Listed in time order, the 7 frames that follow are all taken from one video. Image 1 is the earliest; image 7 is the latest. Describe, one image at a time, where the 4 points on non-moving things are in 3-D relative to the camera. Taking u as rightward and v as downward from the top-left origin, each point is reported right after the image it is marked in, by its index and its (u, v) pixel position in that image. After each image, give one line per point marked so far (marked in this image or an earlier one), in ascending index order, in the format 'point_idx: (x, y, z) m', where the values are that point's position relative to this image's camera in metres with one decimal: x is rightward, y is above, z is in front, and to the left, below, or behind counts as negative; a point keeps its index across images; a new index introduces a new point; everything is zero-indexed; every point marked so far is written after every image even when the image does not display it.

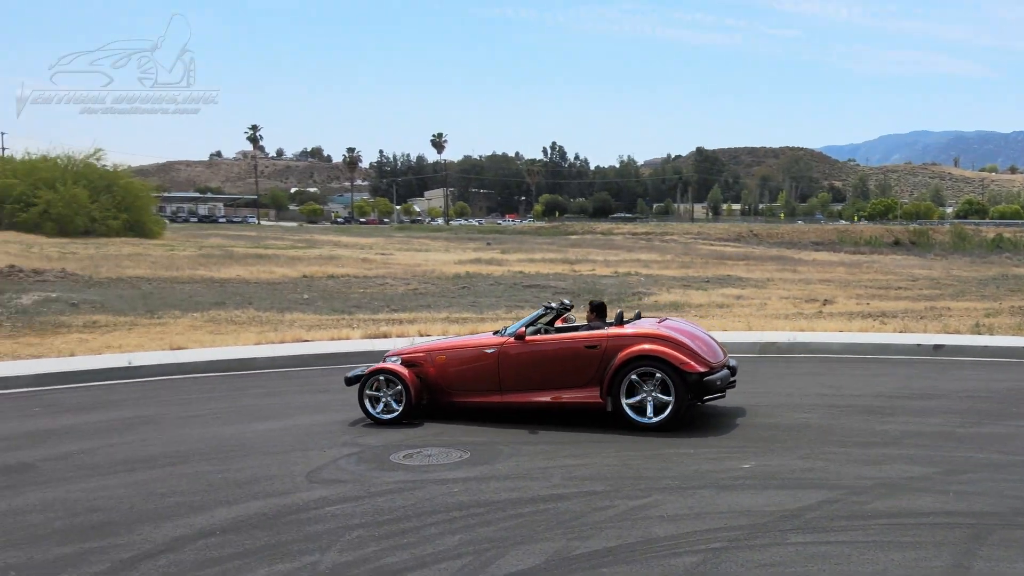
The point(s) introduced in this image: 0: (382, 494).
0: (-0.8, -1.3, +6.9) m
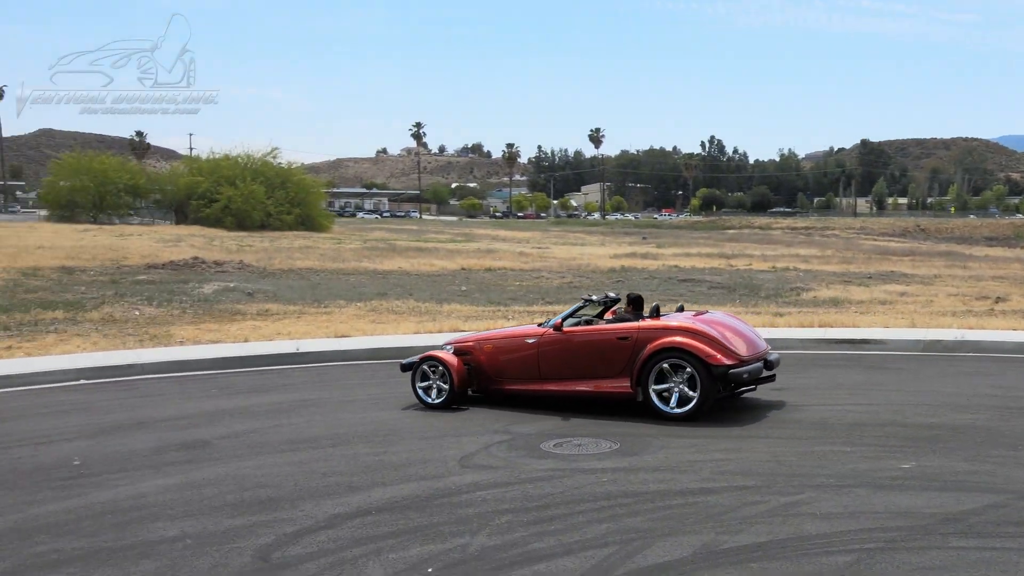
0: (+0.1, -1.3, +7.1) m
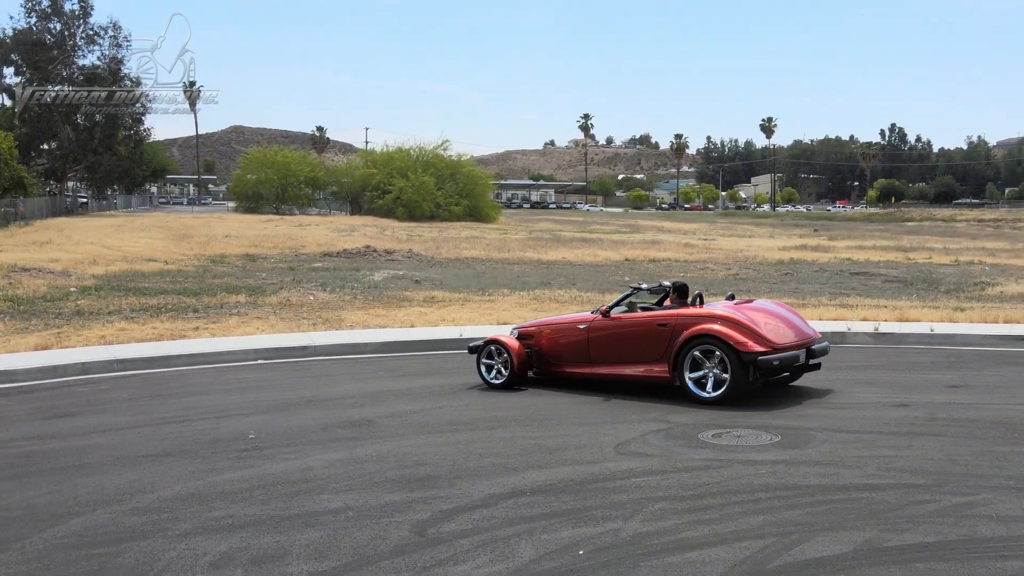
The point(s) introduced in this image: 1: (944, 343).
0: (+1.1, -1.2, +7.0) m
1: (+5.9, -0.7, +14.6) m
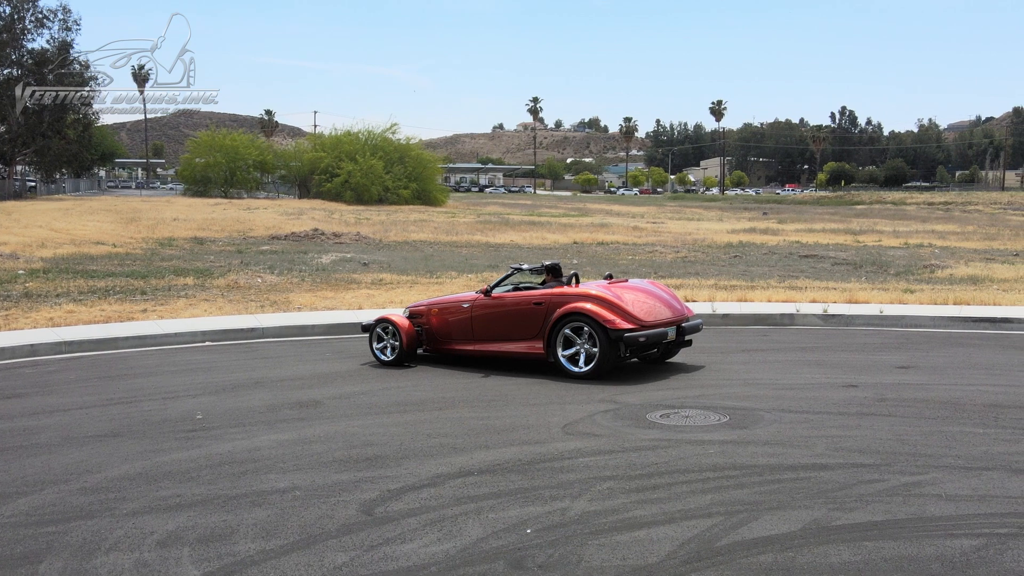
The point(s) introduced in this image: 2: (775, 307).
0: (+0.8, -1.0, +7.0) m
1: (+5.2, -0.5, +14.9) m
2: (+3.8, -0.3, +15.9) m
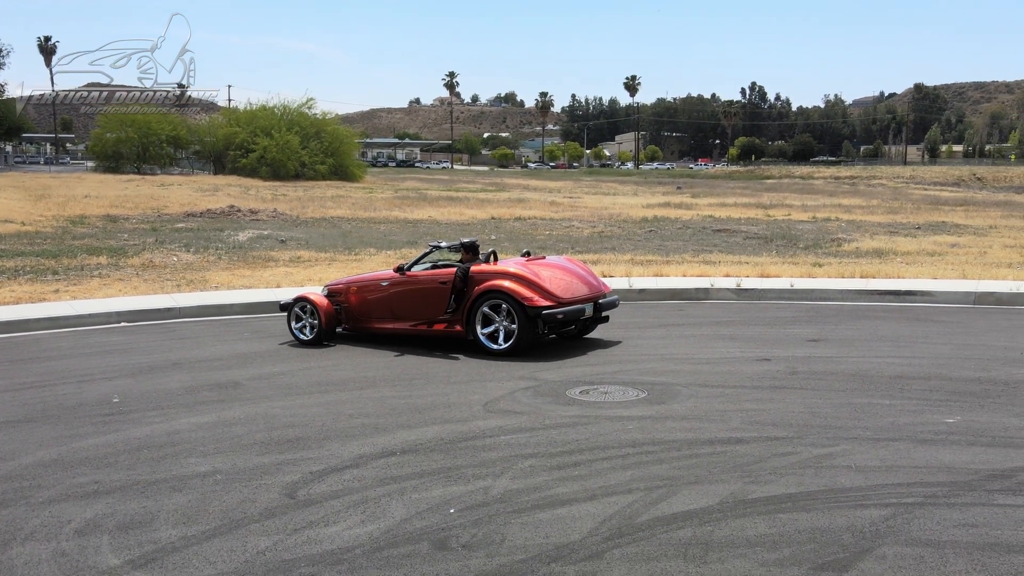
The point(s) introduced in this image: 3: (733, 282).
0: (+0.3, -0.9, +7.1) m
1: (+4.1, -0.1, +15.3) m
2: (+2.6, +0.1, +16.2) m
3: (+3.3, +0.1, +16.1) m
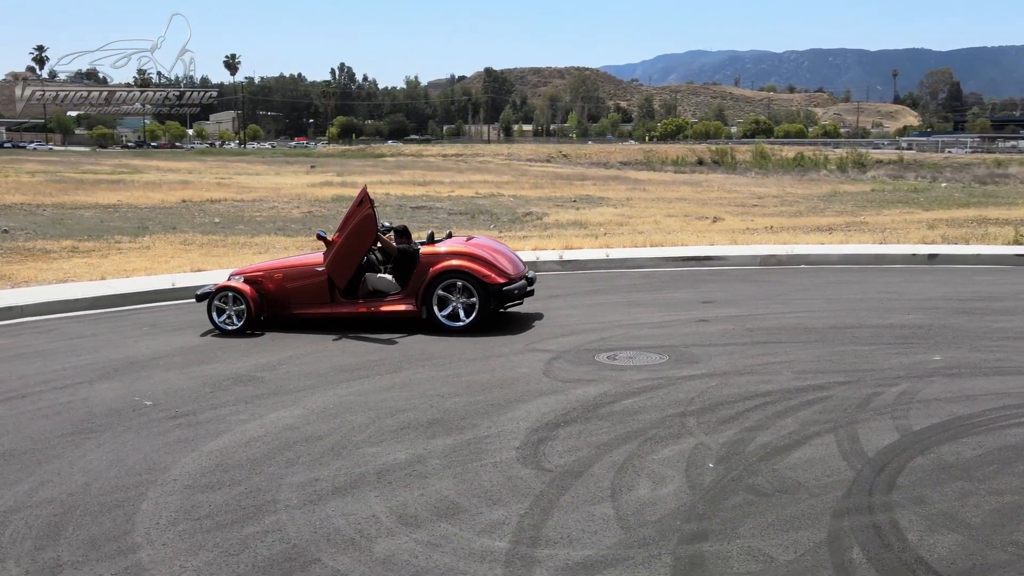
0: (+1.0, -0.7, +7.6) m
1: (+1.6, +0.3, +16.5) m
2: (0.0, +0.5, +16.9) m
3: (+0.6, +0.5, +17.1) m
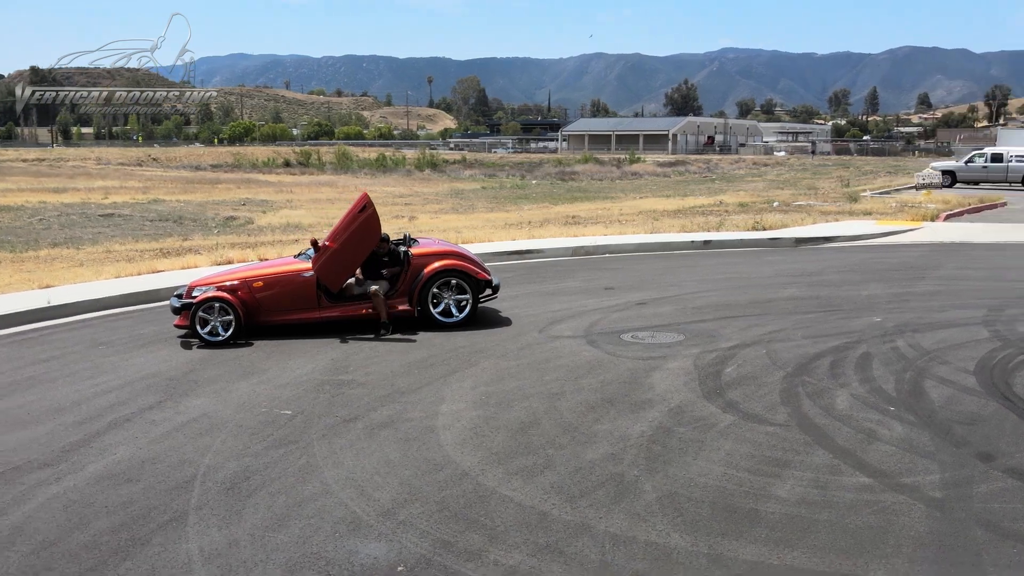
0: (+1.6, -0.6, +8.6) m
1: (-0.9, +0.4, +17.2) m
2: (-2.6, +0.5, +17.0) m
3: (-2.1, +0.5, +17.4) m
